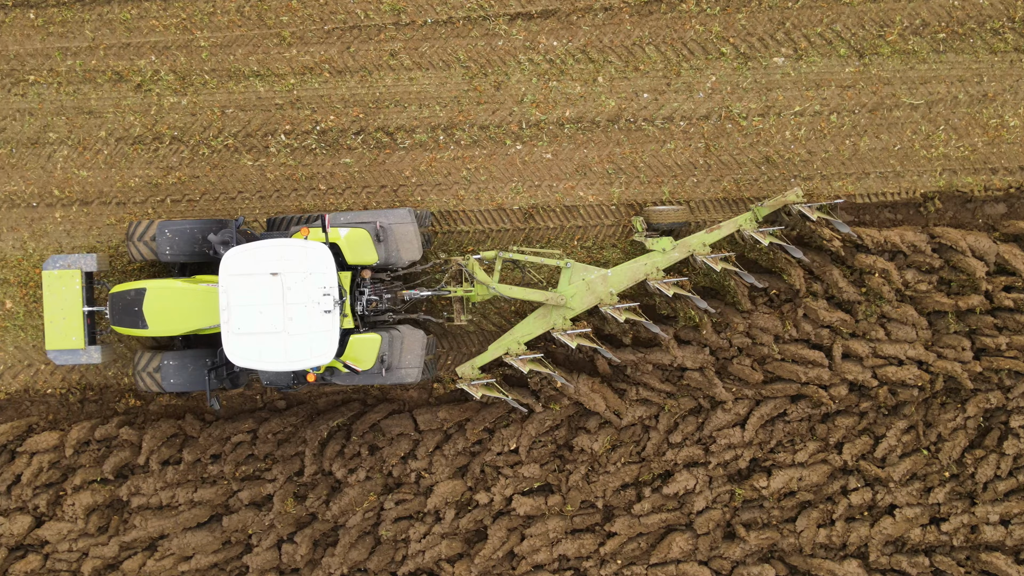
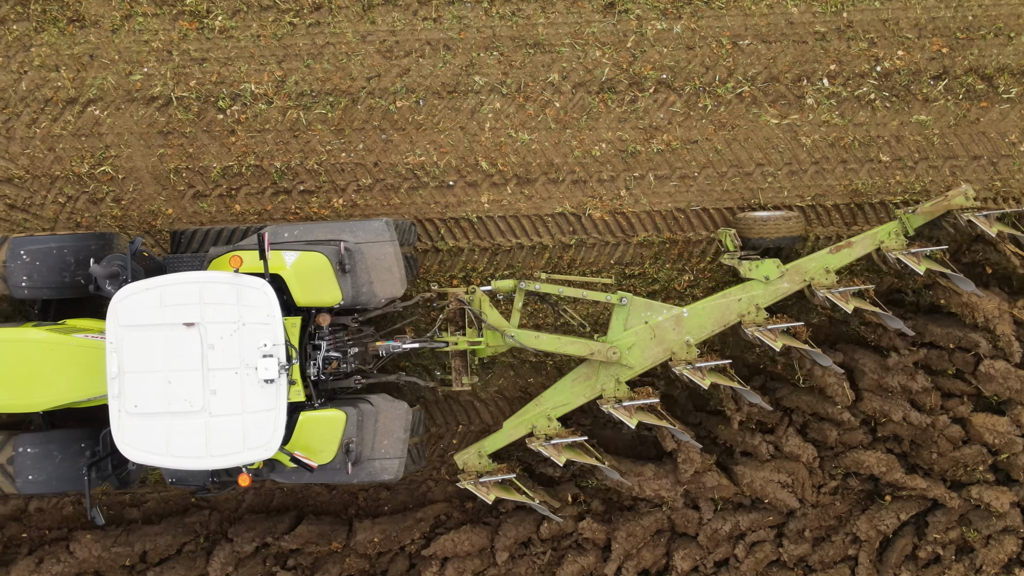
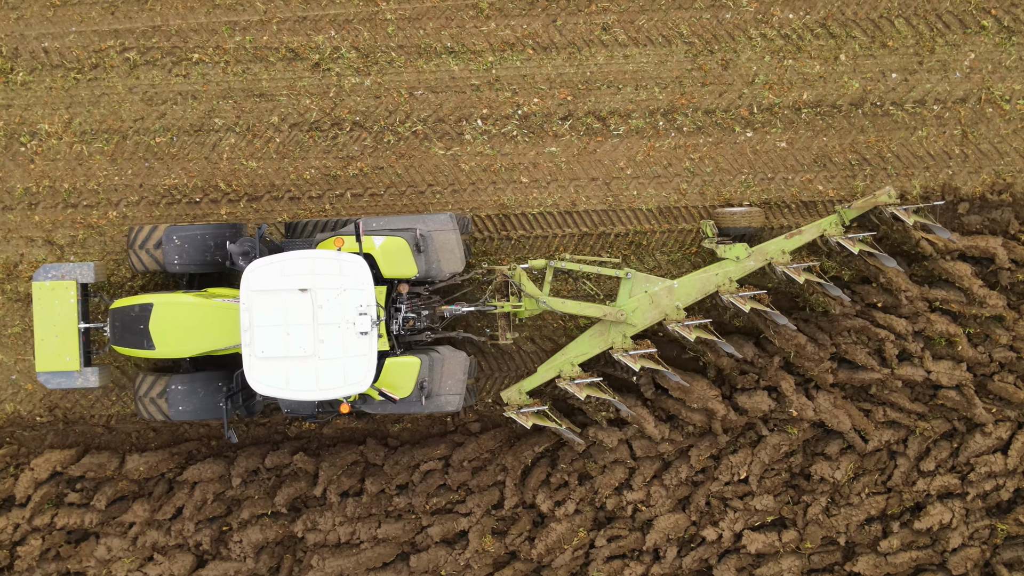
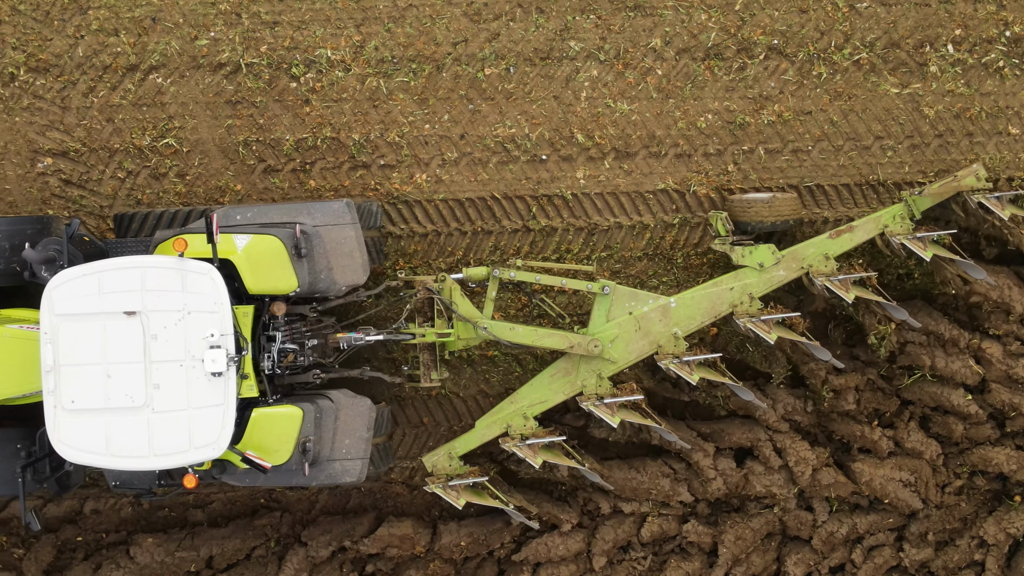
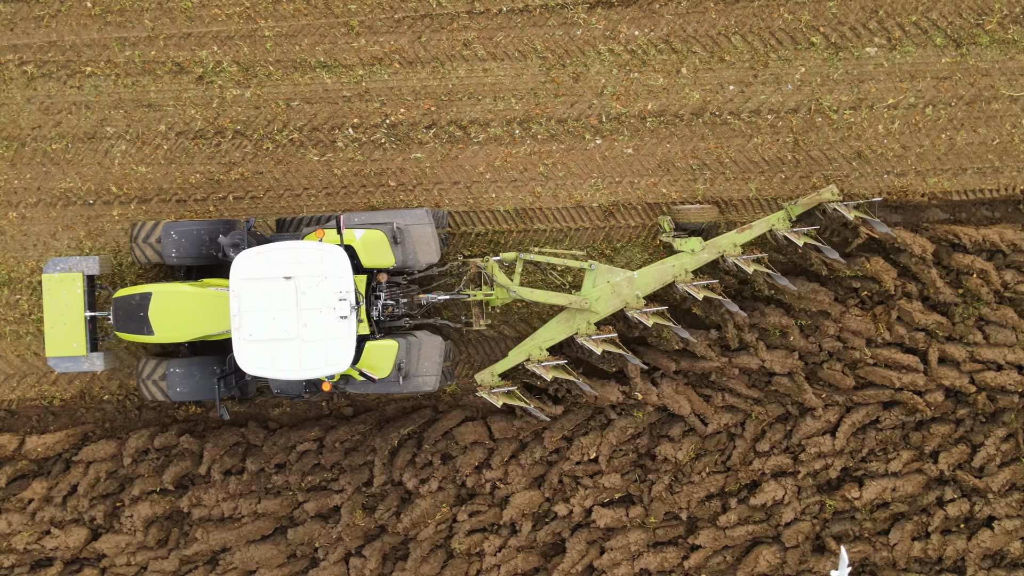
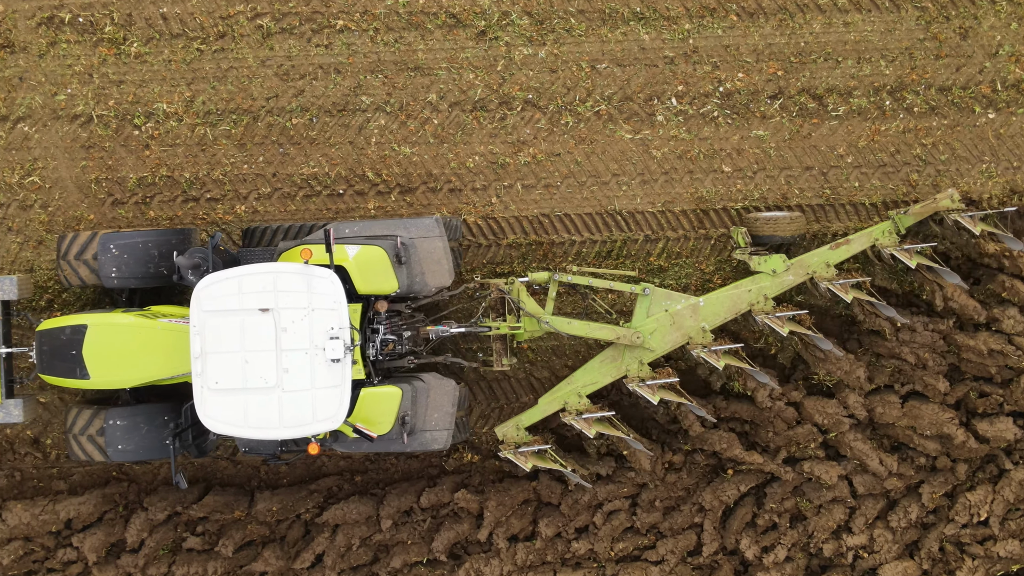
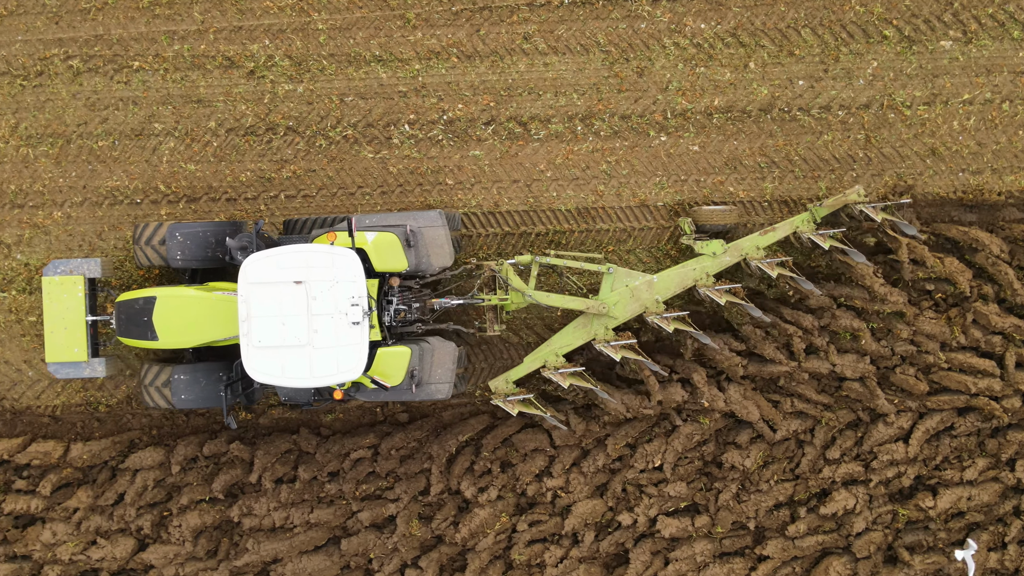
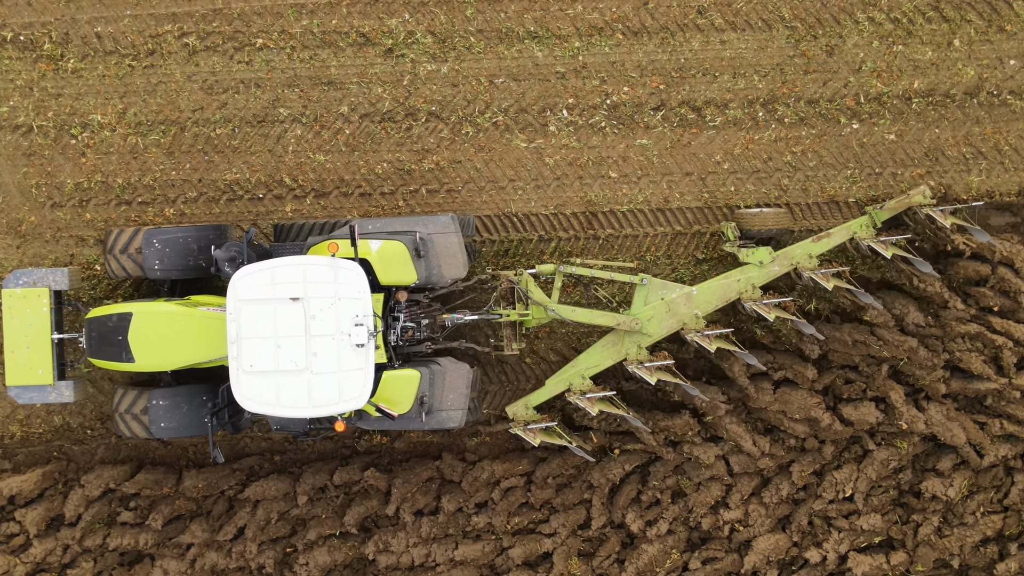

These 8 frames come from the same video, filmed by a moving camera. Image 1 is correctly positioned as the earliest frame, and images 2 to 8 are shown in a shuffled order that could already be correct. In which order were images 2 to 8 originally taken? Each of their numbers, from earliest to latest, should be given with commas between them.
5, 7, 3, 8, 6, 2, 4
